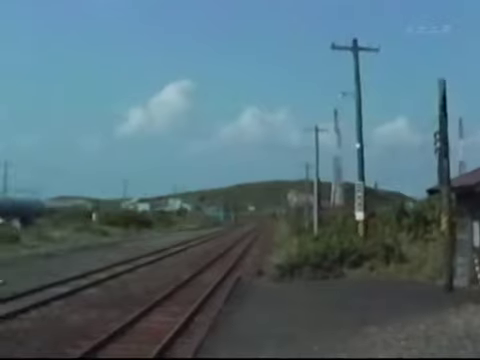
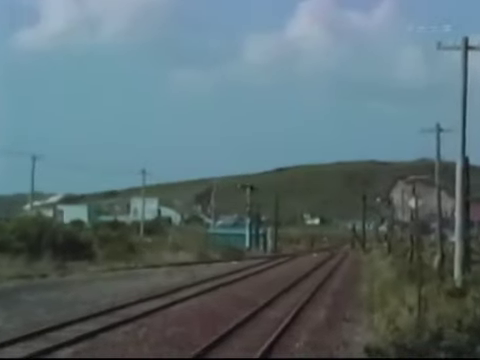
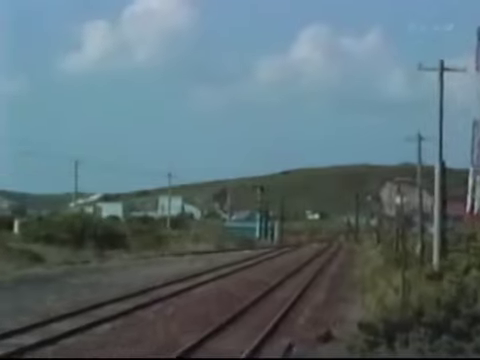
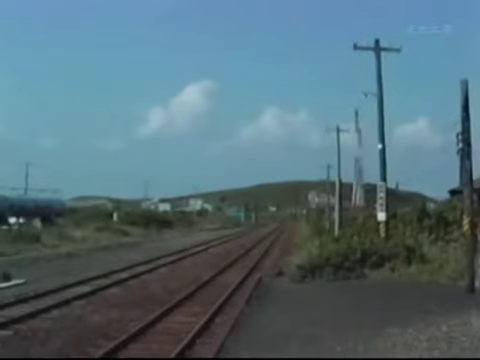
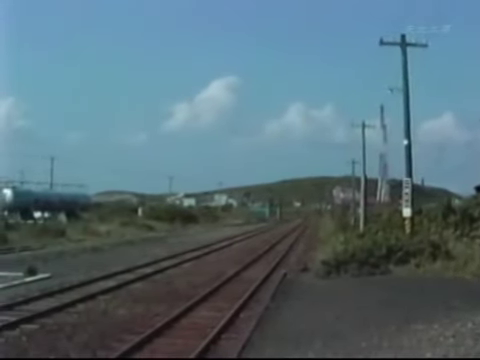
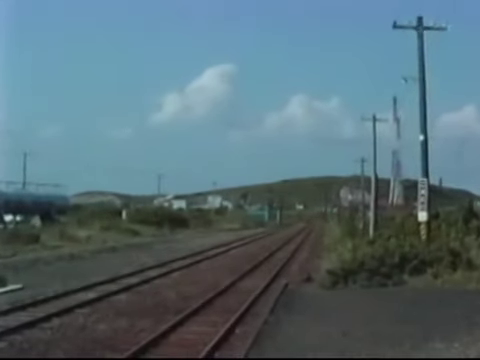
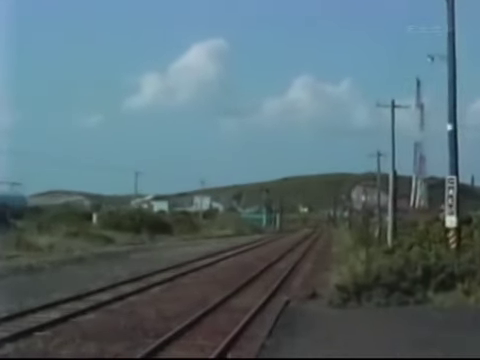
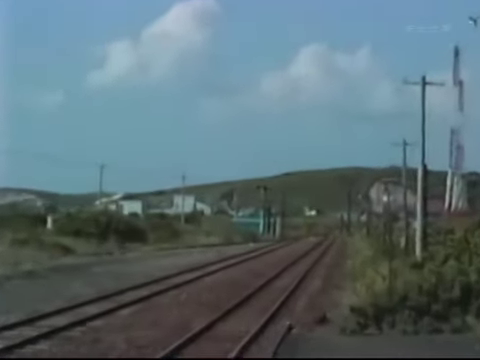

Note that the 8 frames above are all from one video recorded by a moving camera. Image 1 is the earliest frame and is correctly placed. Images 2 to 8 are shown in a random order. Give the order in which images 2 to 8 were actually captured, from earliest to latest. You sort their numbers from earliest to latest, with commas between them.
4, 5, 6, 7, 8, 3, 2
